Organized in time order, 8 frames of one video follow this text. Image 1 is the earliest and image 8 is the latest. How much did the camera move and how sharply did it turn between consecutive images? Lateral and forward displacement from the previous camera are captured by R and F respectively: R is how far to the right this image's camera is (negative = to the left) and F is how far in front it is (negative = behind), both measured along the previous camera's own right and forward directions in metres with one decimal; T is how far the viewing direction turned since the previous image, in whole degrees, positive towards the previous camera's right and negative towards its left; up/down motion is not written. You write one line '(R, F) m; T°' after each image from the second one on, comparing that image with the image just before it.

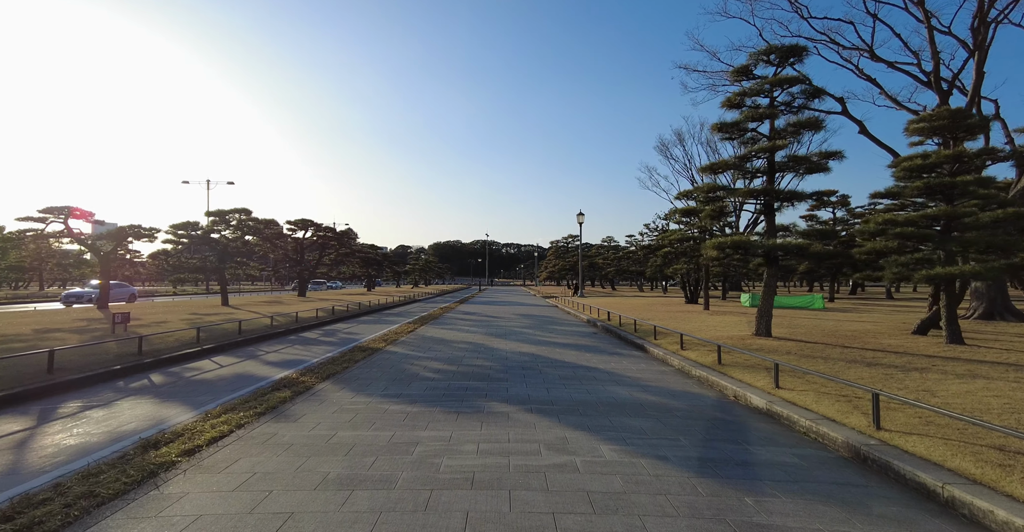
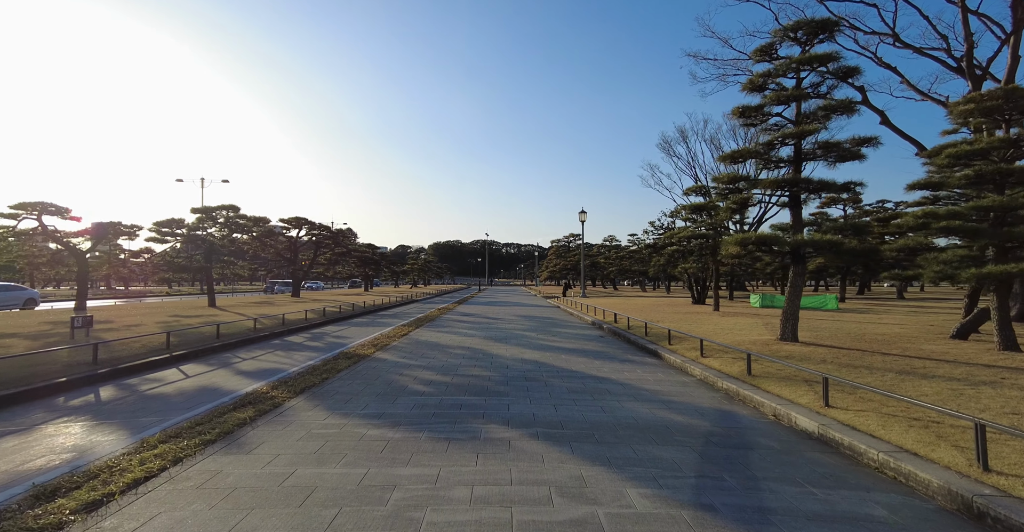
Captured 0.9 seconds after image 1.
(0.0, +1.0) m; 0°
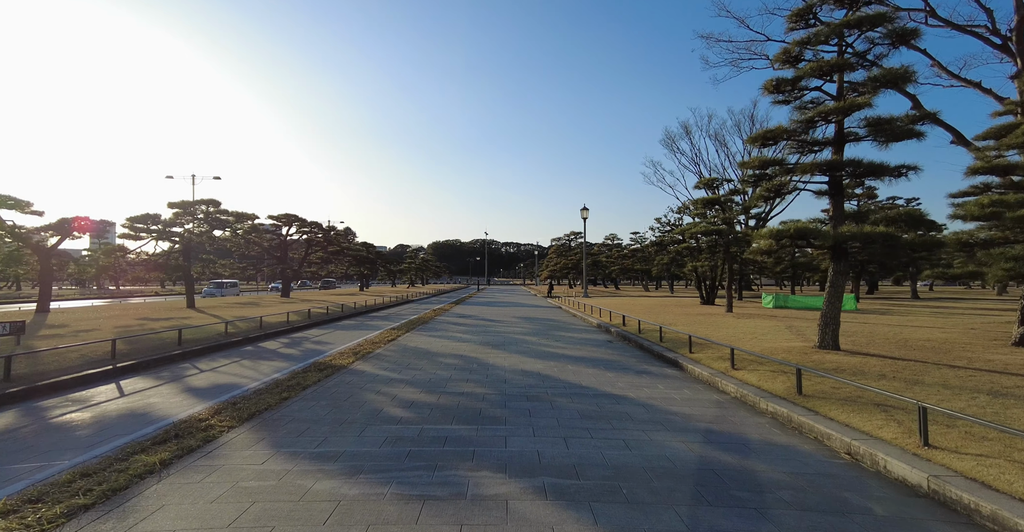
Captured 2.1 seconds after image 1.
(0.0, +1.4) m; 0°
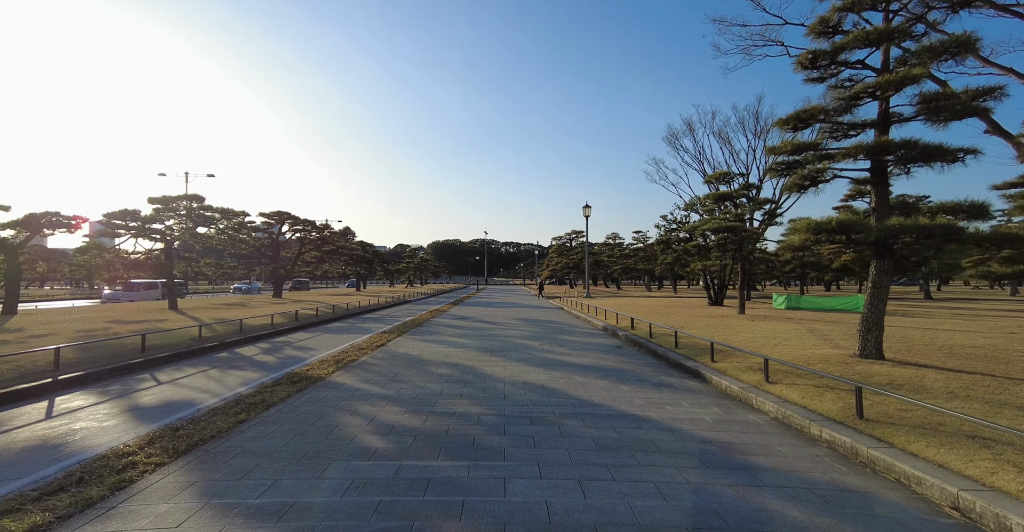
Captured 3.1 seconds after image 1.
(0.0, +1.1) m; 0°
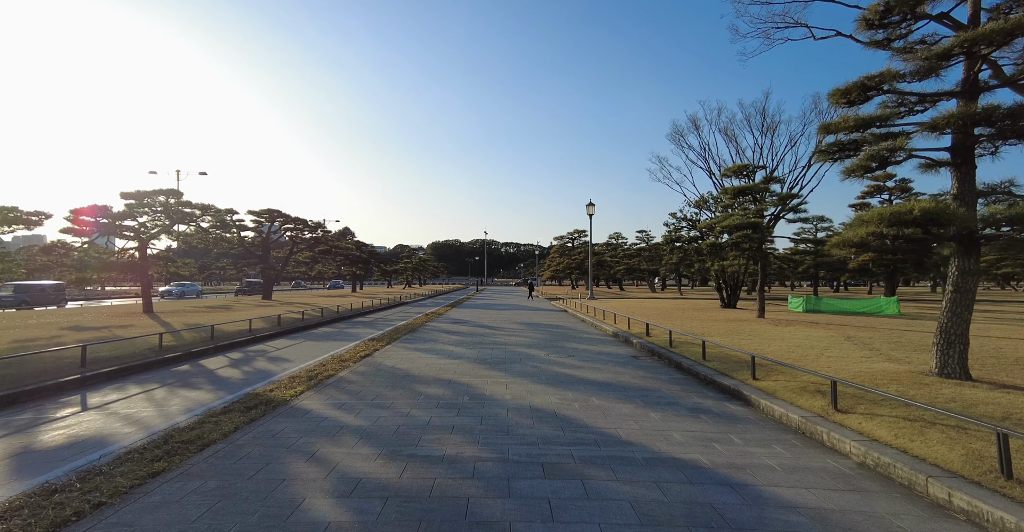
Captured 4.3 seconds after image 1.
(-0.1, +1.4) m; 0°
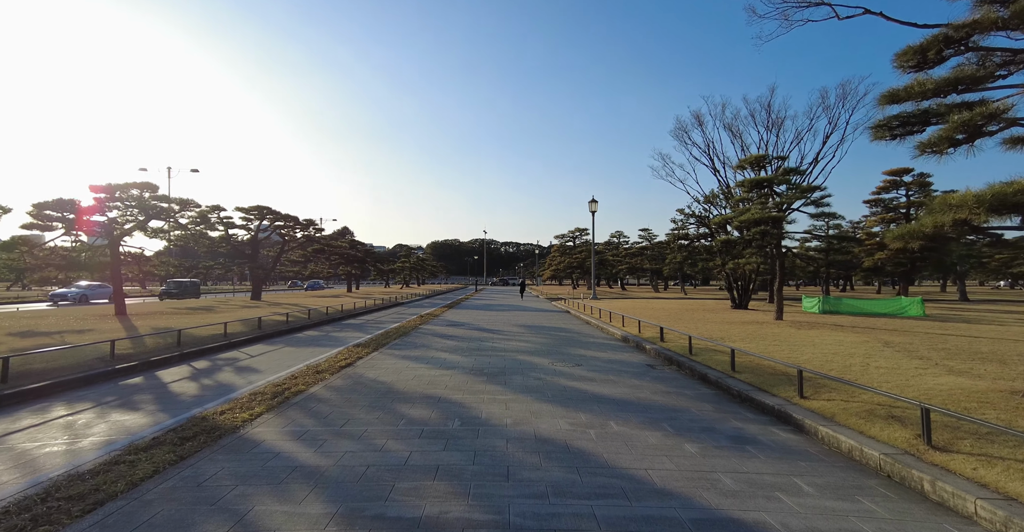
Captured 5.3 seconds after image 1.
(0.0, +1.2) m; 0°
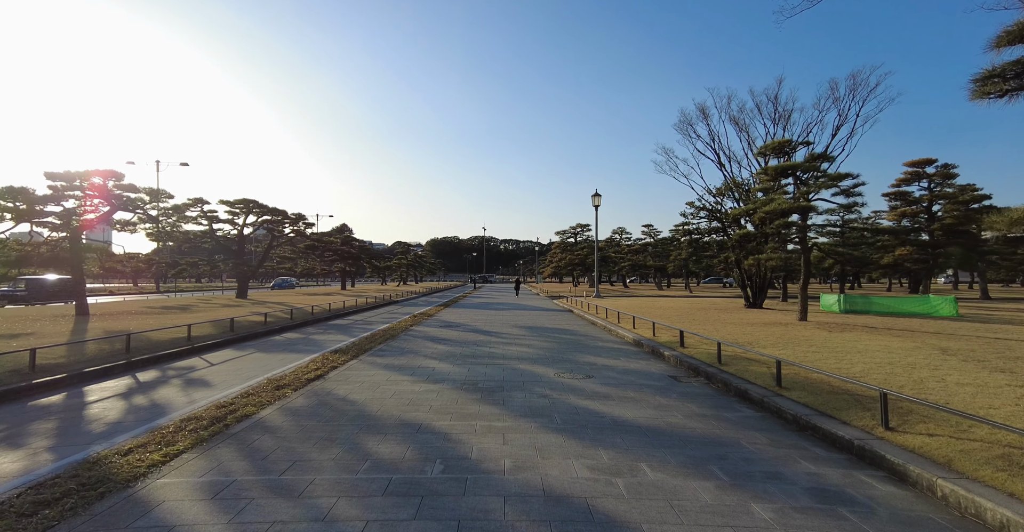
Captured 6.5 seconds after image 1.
(0.0, +1.5) m; 0°
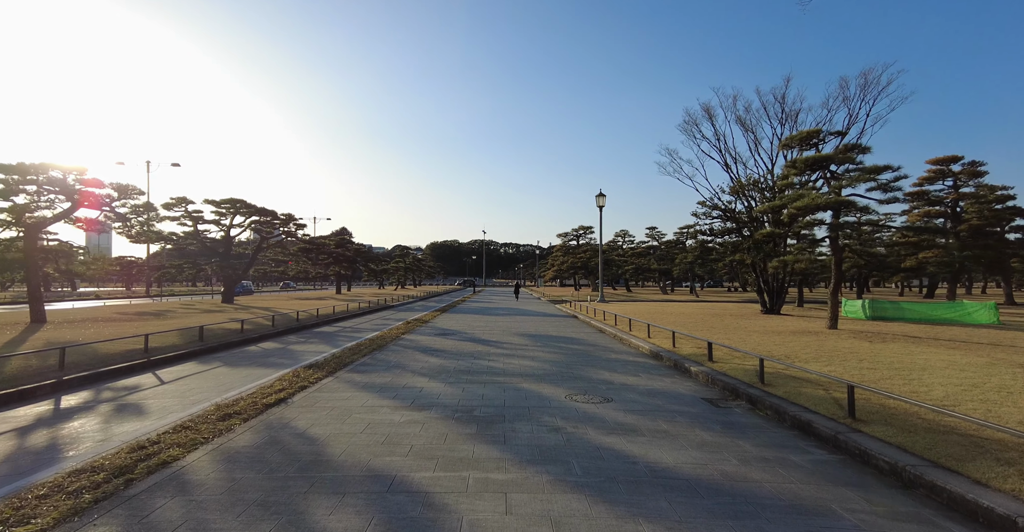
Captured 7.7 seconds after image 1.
(0.0, +1.4) m; 0°
